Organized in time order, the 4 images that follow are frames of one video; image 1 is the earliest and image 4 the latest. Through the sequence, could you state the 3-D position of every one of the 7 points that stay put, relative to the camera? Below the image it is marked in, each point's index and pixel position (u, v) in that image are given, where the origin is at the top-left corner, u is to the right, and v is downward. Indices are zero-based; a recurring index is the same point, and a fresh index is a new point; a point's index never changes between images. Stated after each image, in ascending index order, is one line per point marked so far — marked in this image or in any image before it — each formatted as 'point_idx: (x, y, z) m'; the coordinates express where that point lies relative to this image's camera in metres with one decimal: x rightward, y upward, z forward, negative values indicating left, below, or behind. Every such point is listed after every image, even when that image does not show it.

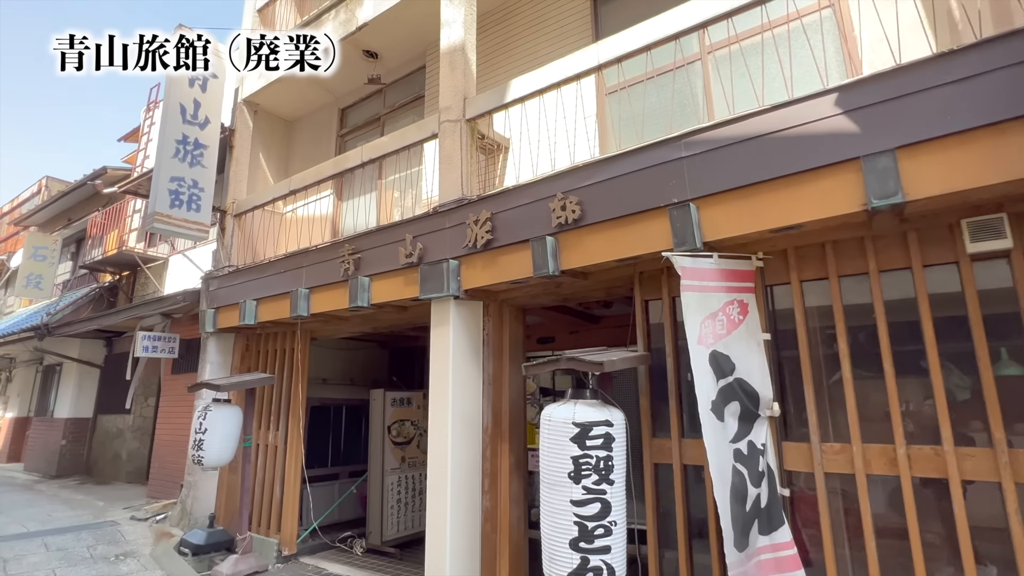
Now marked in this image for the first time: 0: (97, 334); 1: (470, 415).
0: (-8.2, -0.9, +10.6) m
1: (-0.4, -1.1, +4.7) m
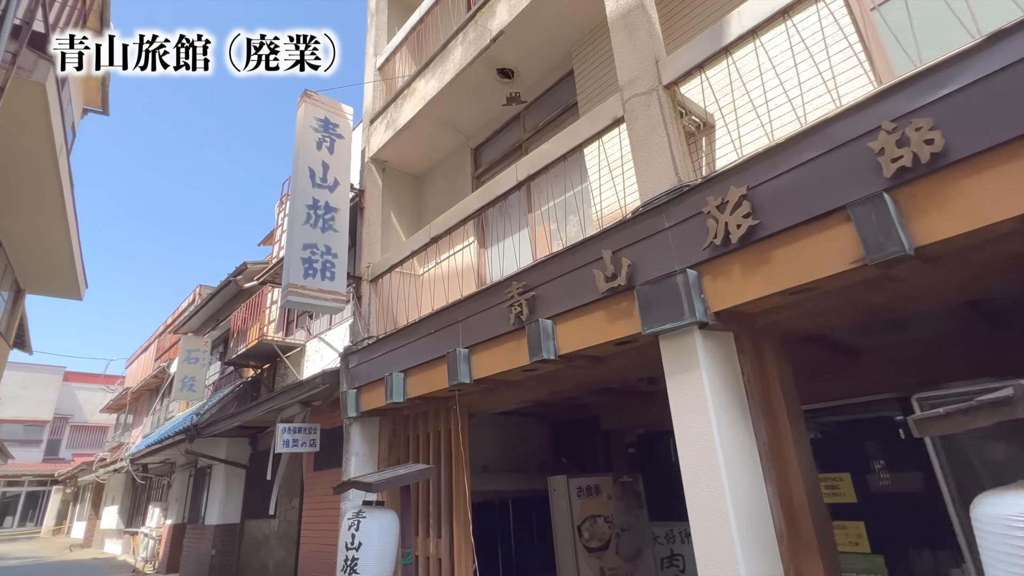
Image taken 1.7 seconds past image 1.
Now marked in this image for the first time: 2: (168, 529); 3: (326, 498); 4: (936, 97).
0: (-5.1, -2.7, +10.1) m
1: (+1.3, -1.2, +2.9) m
2: (-8.5, -6.0, +13.1) m
3: (-2.5, -2.8, +7.2) m
4: (+1.9, +0.9, +2.4) m
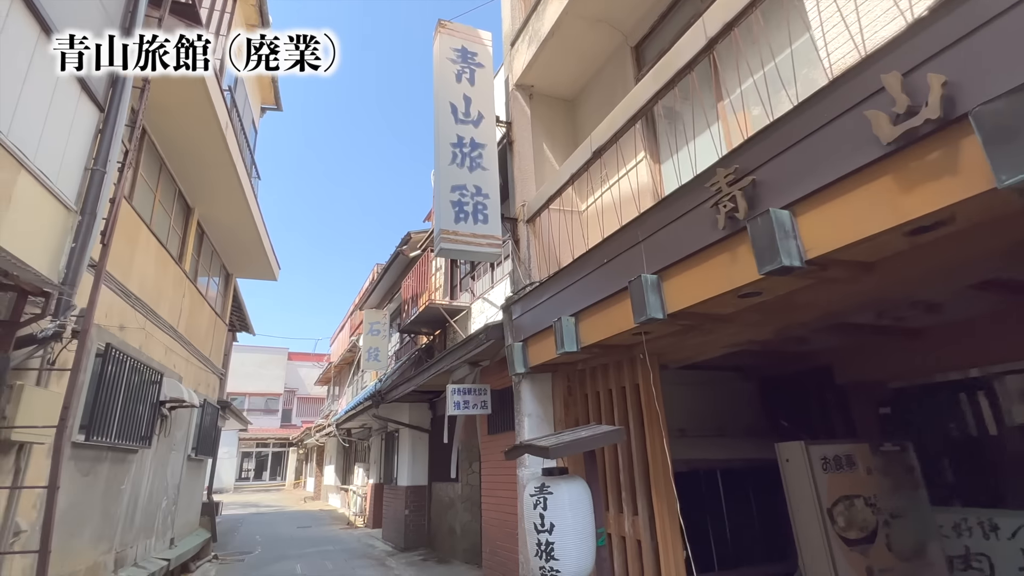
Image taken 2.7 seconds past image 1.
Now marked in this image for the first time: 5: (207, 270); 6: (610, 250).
0: (-1.8, -2.1, +10.2) m
1: (+2.1, -0.6, +1.4) m
2: (-3.8, -5.3, +14.2) m
3: (-0.1, -2.2, +6.7) m
4: (+2.4, +1.5, +0.6) m
5: (-5.5, +0.3, +9.6) m
6: (+0.8, +0.3, +4.1) m
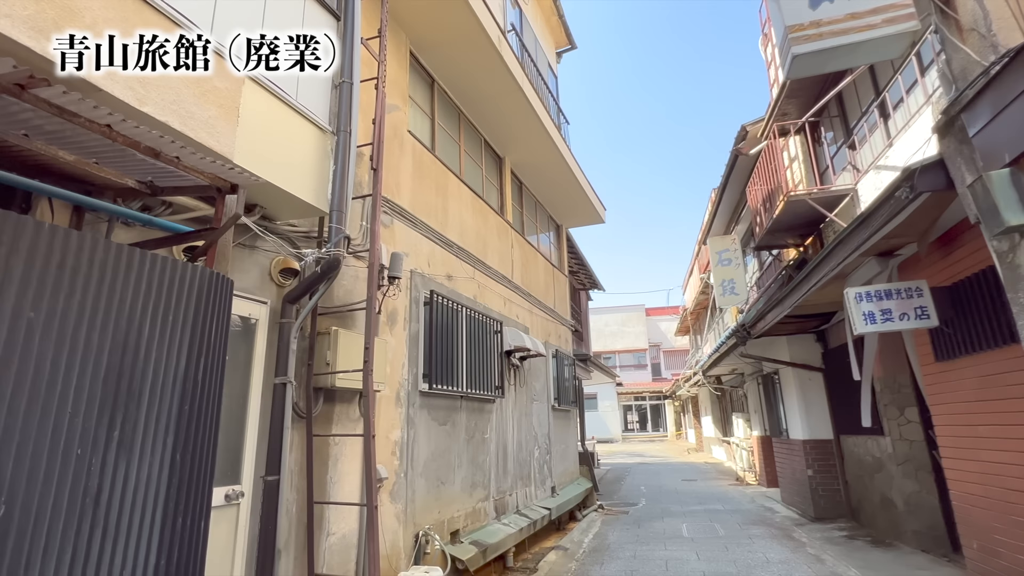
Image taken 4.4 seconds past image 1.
0: (+4.2, -0.5, +7.8) m
1: (+1.8, +0.4, -1.7) m
2: (+5.6, -3.5, +12.2) m
3: (+3.5, -0.9, +4.0) m
4: (+1.2, +2.4, -2.5) m
5: (+0.4, +1.2, +9.4) m
6: (+2.1, +1.4, +1.3) m
